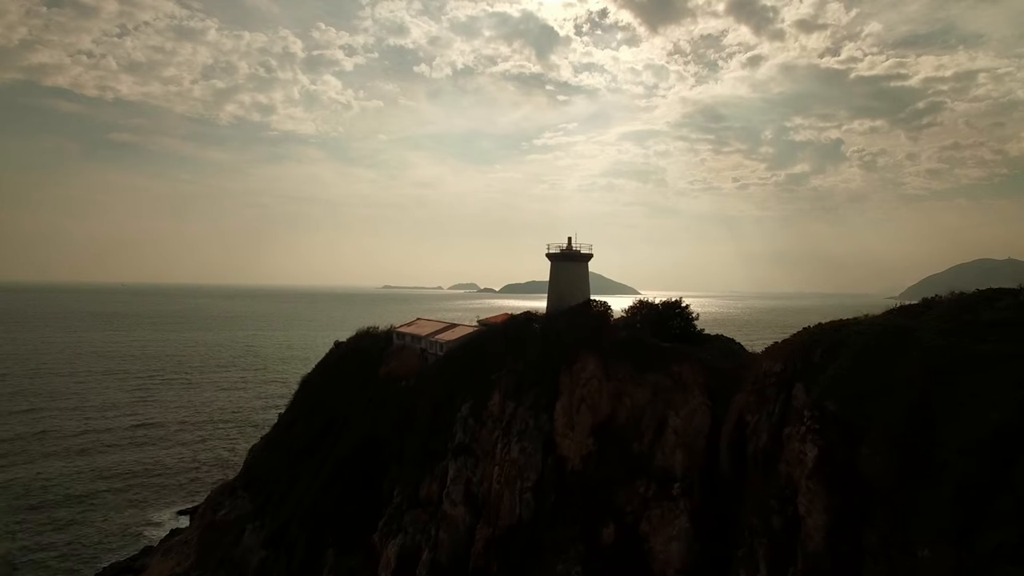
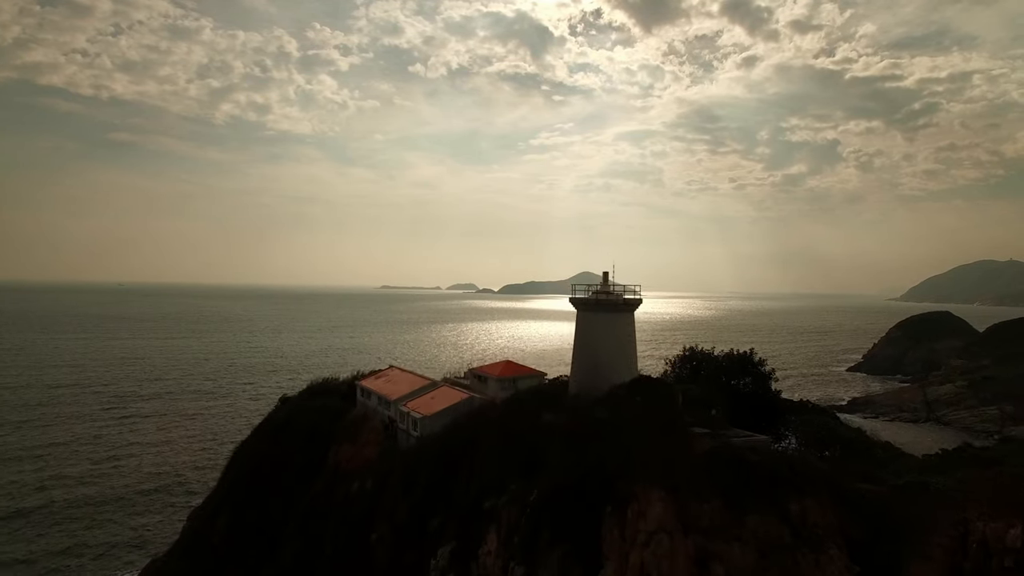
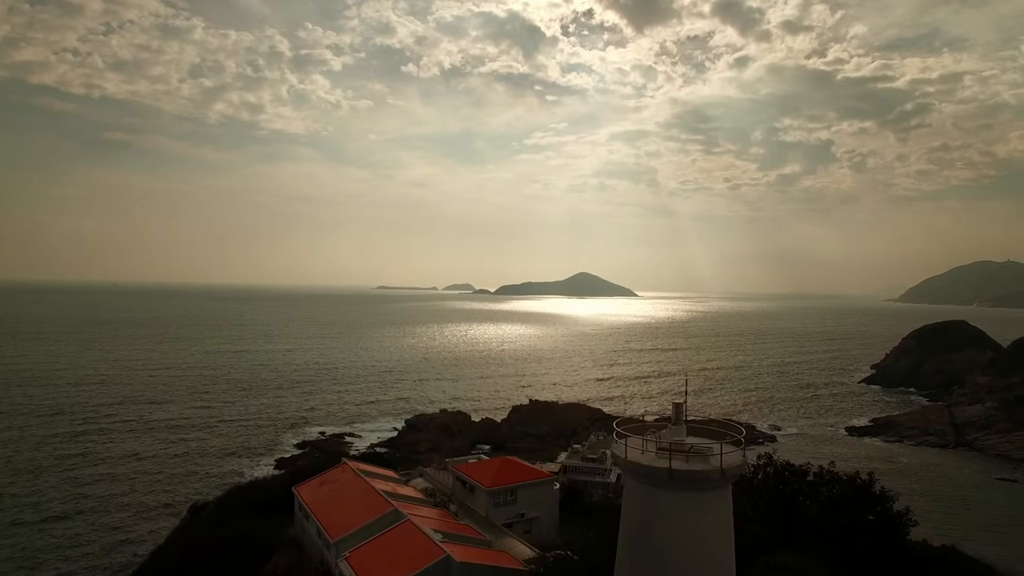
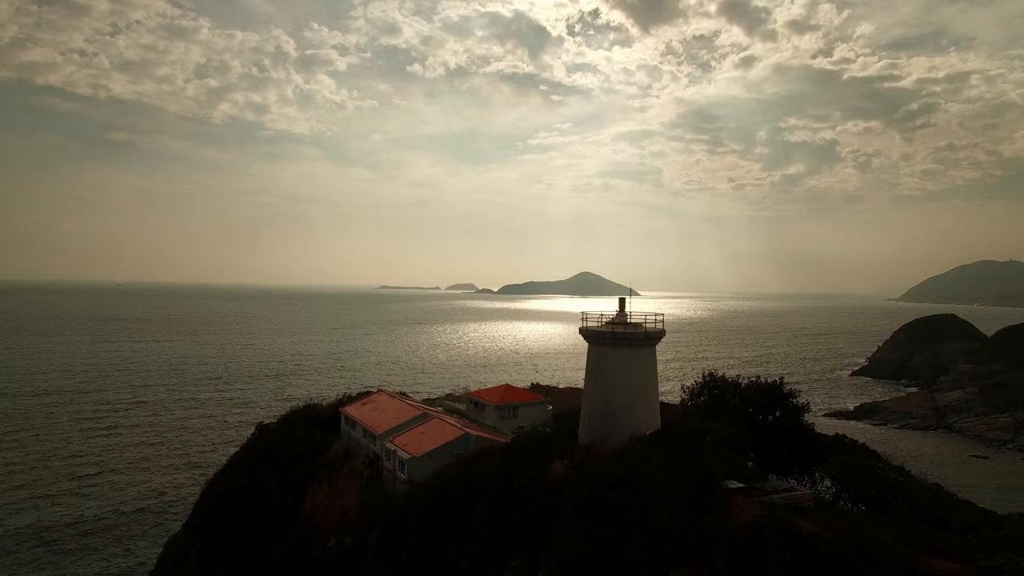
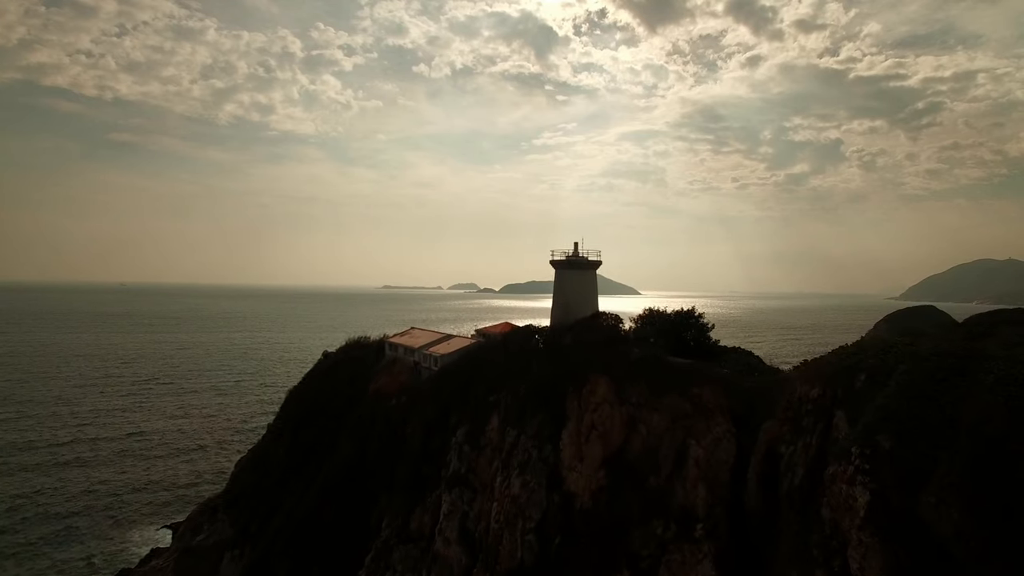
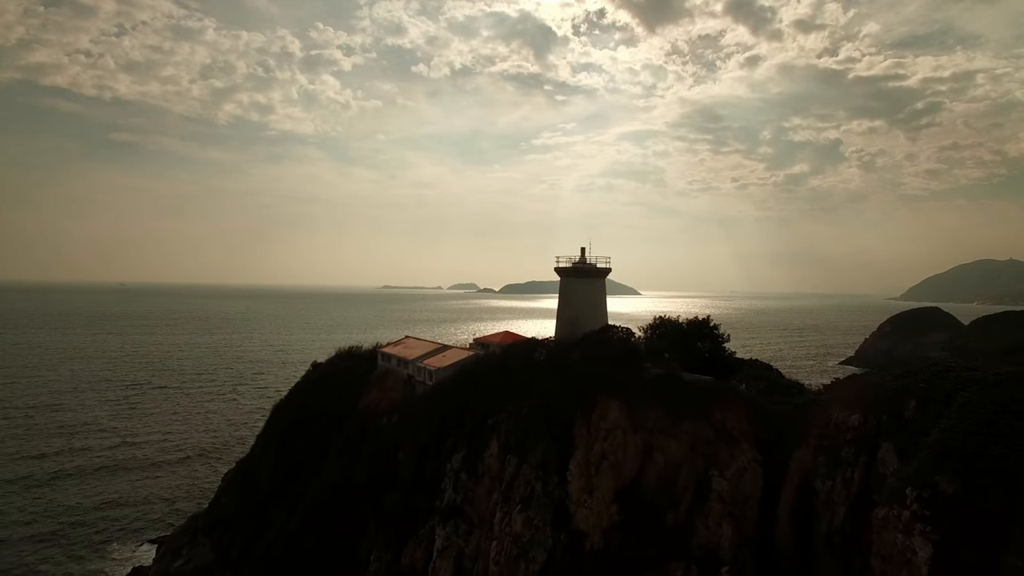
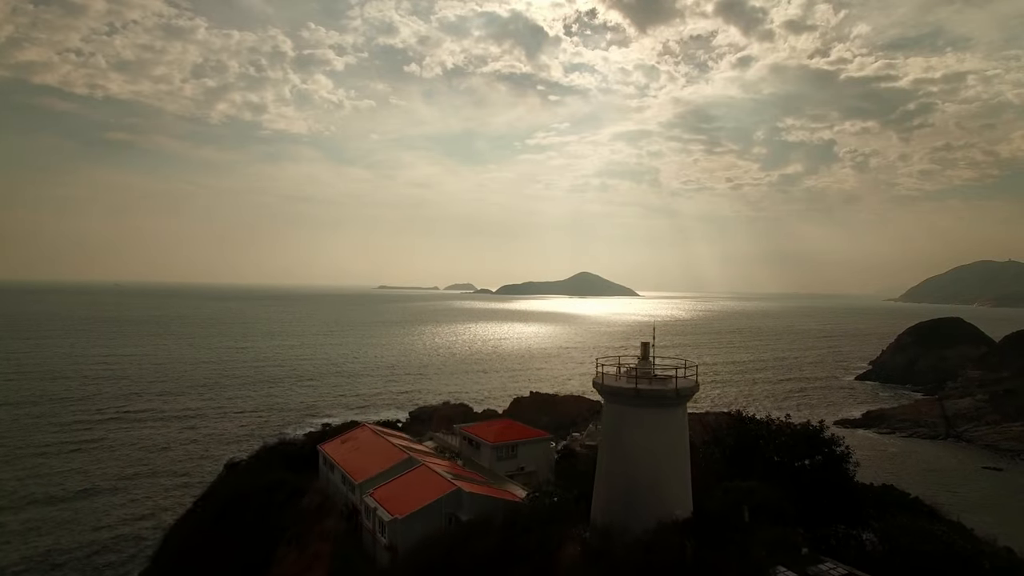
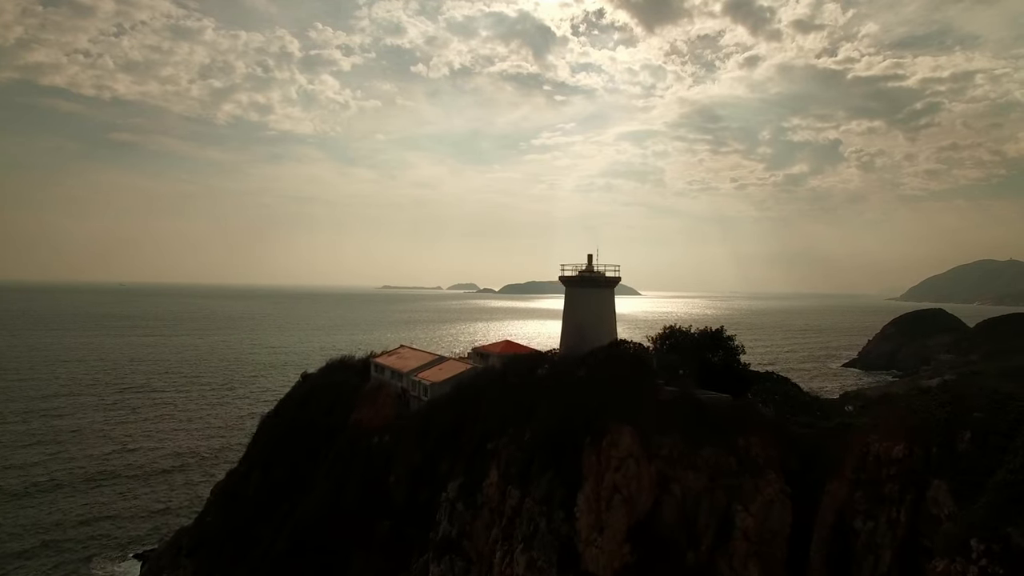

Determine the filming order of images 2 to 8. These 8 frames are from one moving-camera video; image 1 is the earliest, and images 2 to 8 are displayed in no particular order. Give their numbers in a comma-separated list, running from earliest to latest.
5, 6, 8, 2, 4, 7, 3
